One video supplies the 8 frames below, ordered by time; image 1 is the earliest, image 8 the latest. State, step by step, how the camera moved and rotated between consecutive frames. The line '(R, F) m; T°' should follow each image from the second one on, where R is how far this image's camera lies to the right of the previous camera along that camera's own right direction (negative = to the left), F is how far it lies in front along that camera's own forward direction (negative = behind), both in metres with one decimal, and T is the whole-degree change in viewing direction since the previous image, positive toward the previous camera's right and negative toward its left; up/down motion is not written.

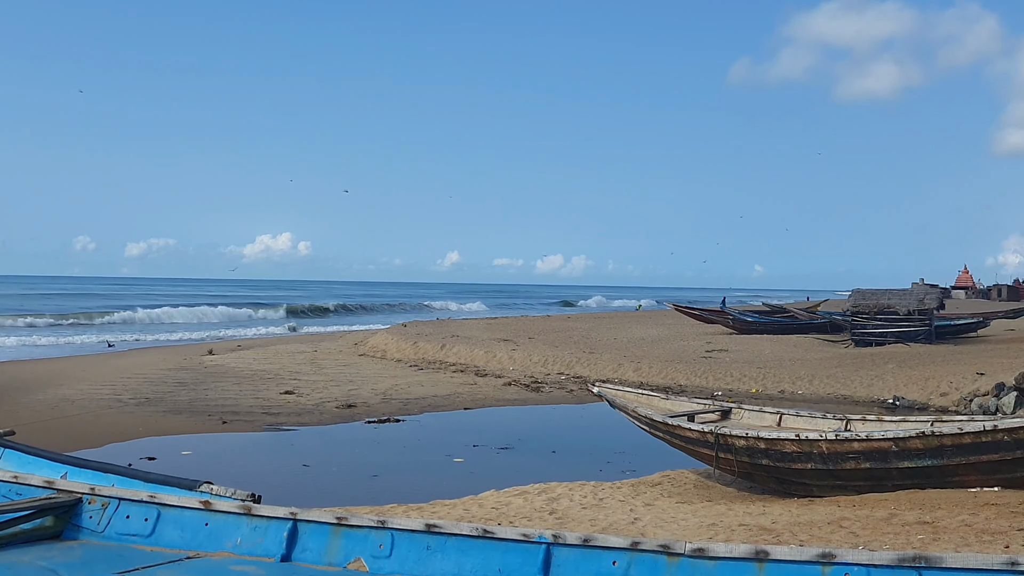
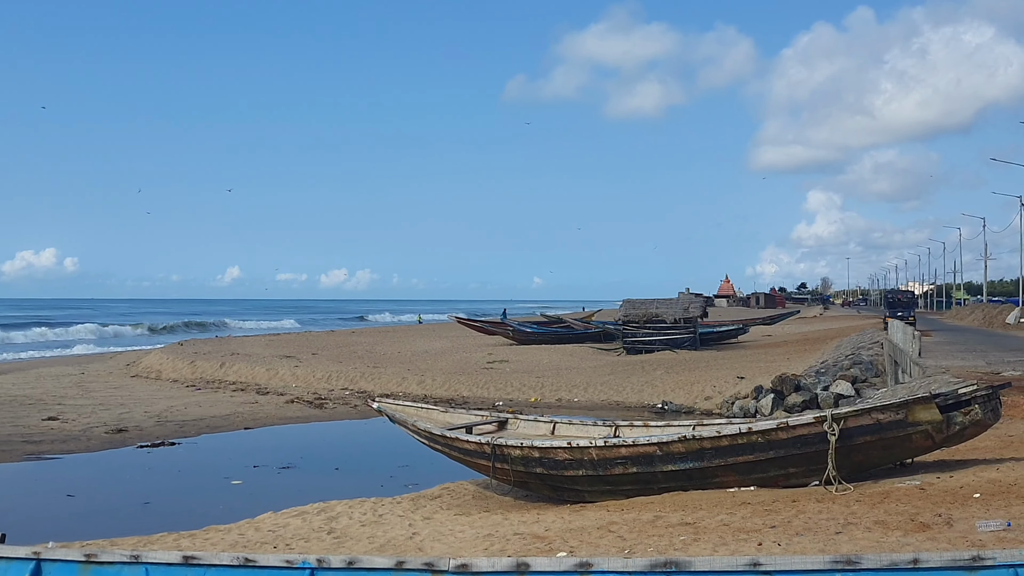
(+0.1, +0.1) m; +11°
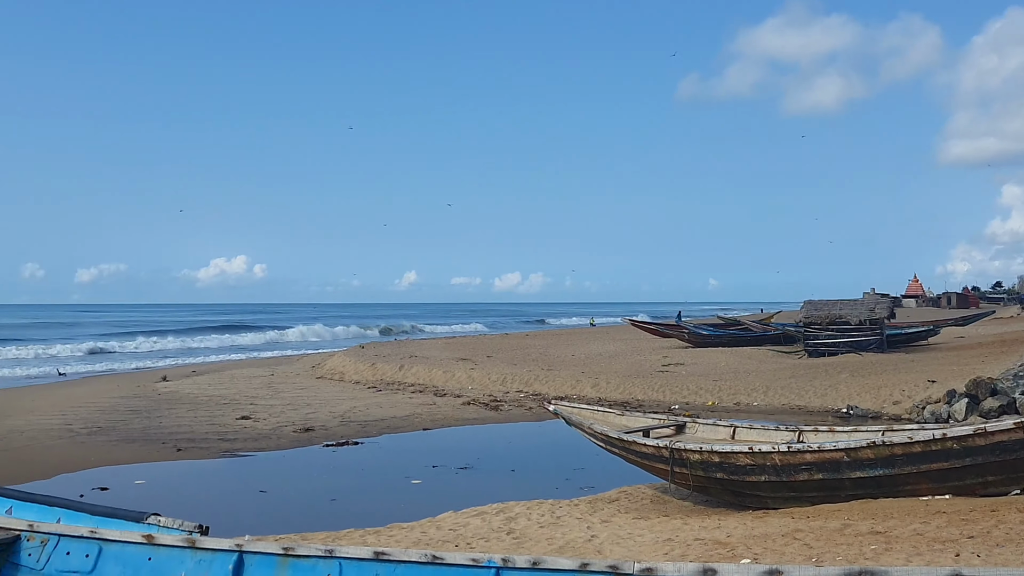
(0.0, 0.0) m; -9°
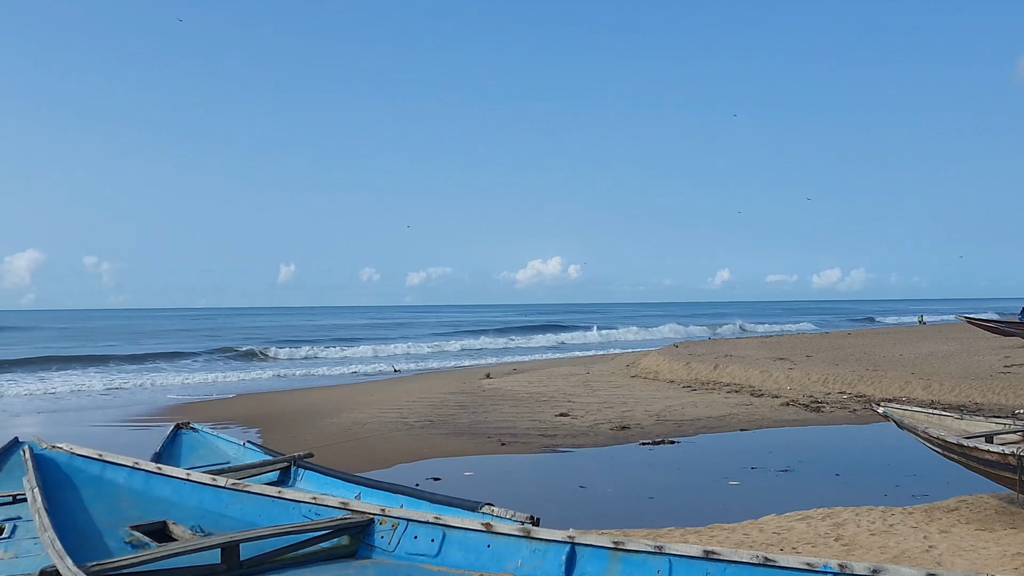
(-0.1, -0.1) m; -16°
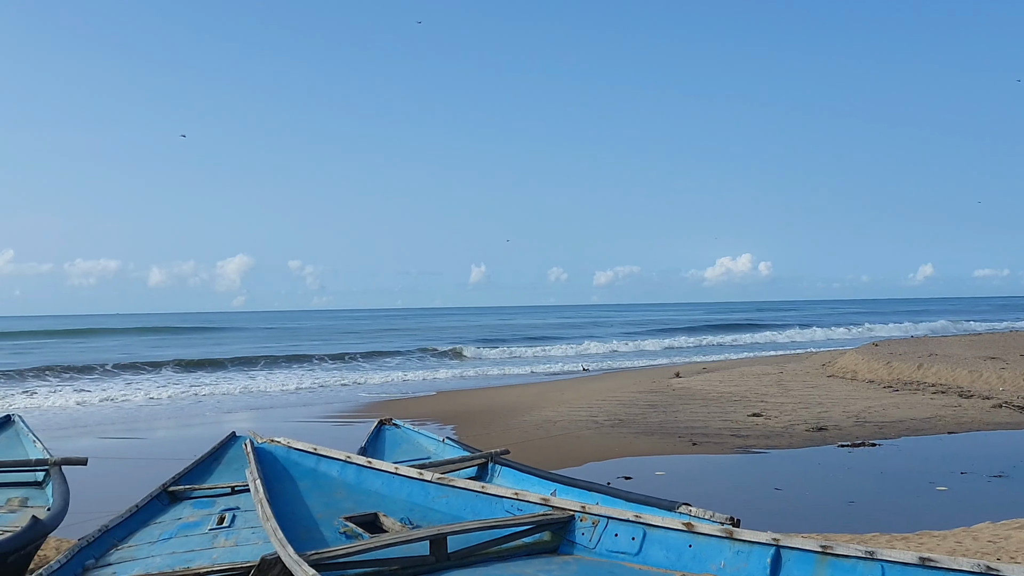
(-0.2, 0.0) m; -9°
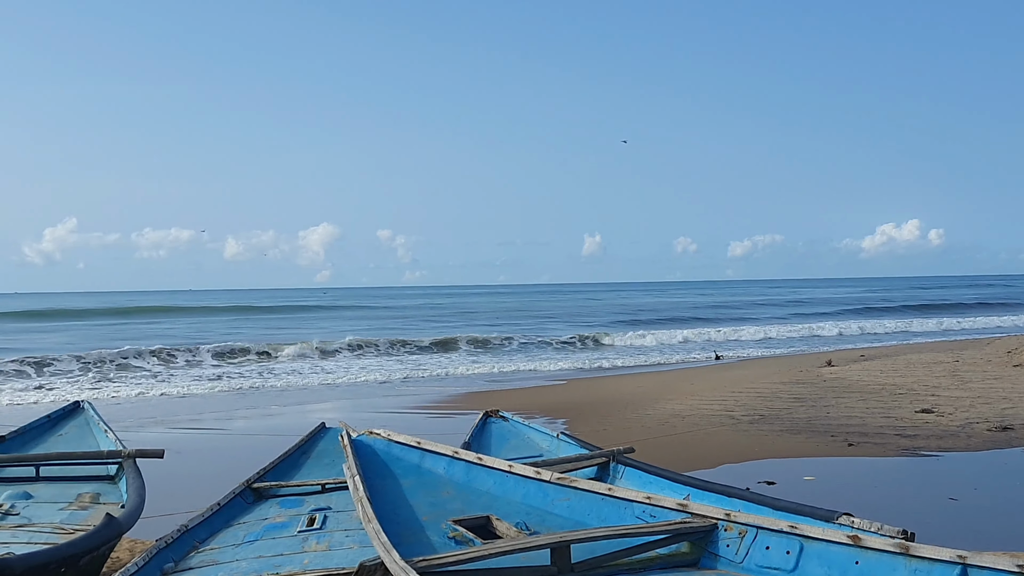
(-0.3, +1.1) m; -4°
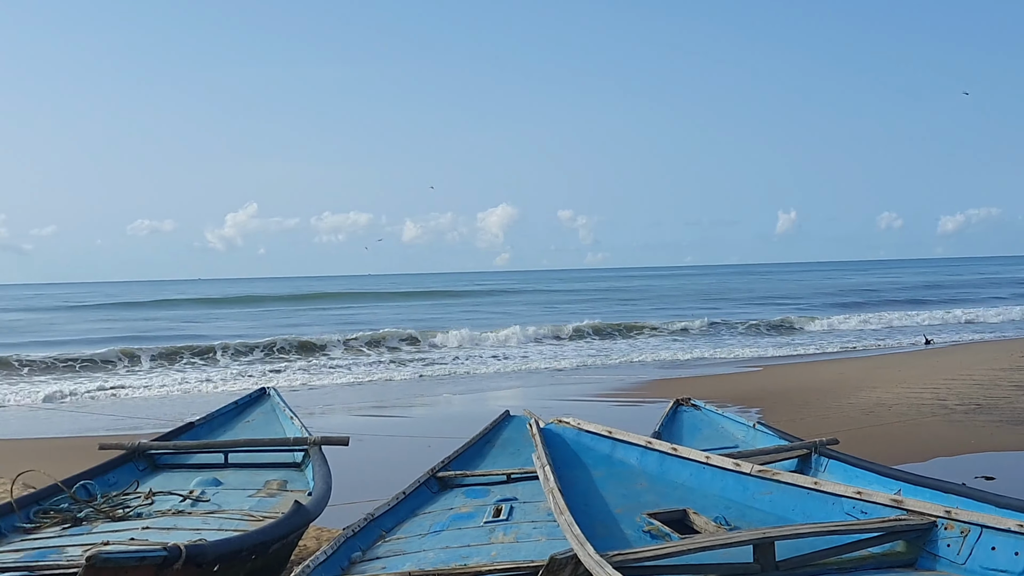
(-0.4, +0.3) m; -6°
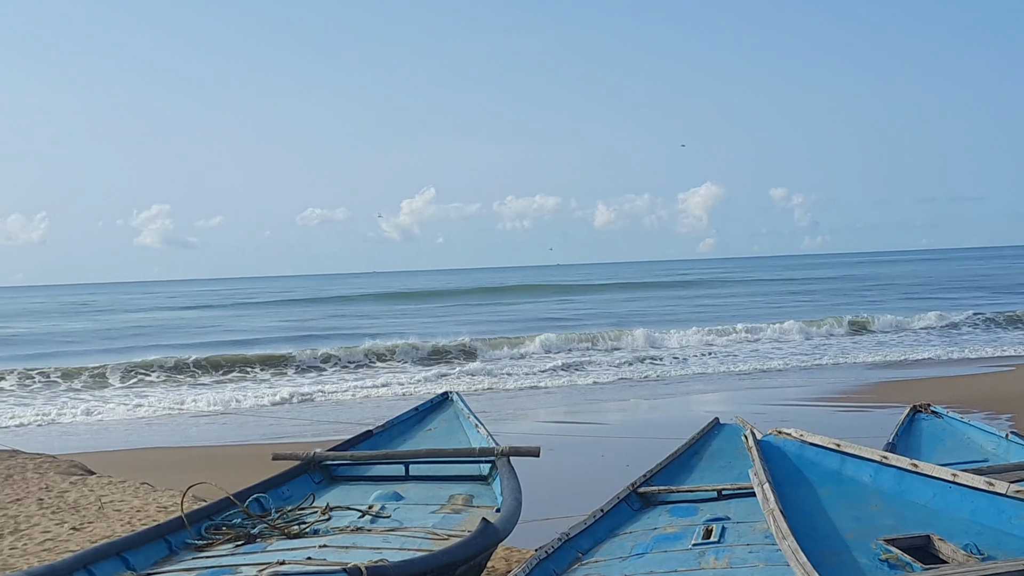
(-0.4, +0.8) m; -7°
